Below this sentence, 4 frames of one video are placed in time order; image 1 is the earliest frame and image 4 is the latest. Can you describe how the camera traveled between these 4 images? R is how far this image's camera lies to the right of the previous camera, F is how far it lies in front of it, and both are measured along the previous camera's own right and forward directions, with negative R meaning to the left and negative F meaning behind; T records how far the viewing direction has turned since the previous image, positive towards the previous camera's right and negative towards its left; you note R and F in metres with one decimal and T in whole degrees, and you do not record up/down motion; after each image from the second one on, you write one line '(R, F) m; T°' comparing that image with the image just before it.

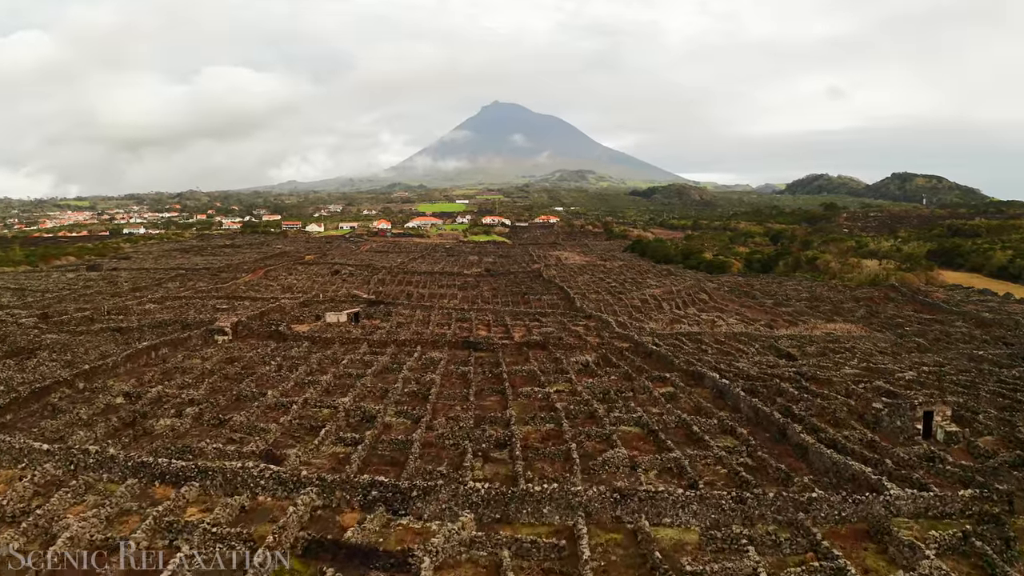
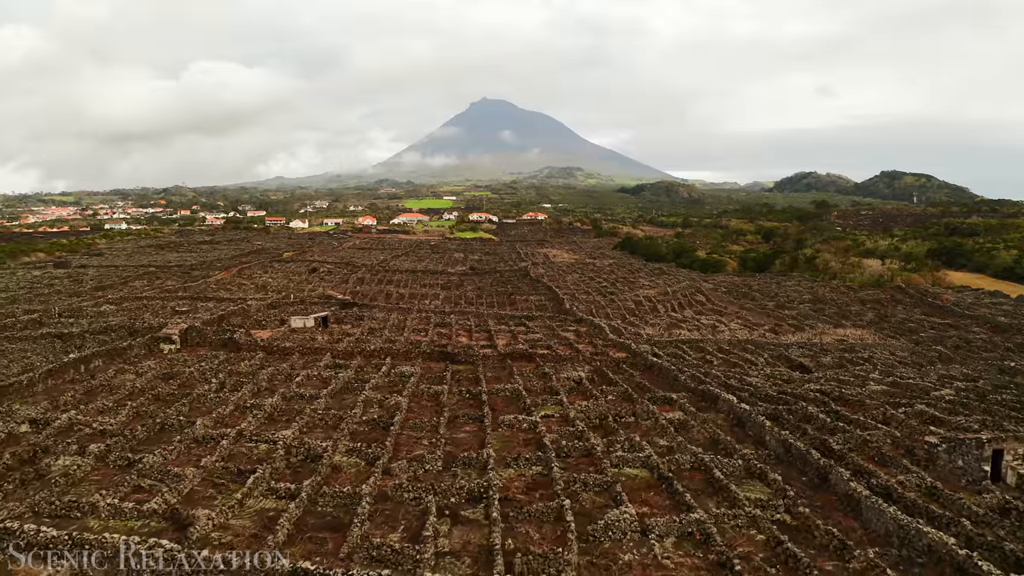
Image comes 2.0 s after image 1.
(+0.3, +3.0) m; +2°
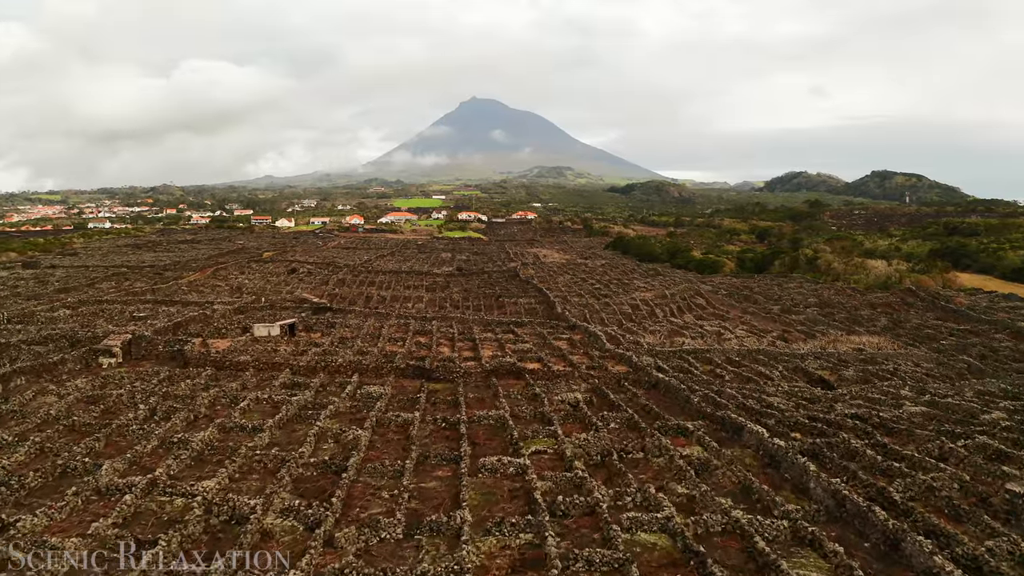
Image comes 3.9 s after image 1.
(+0.2, +2.8) m; +1°
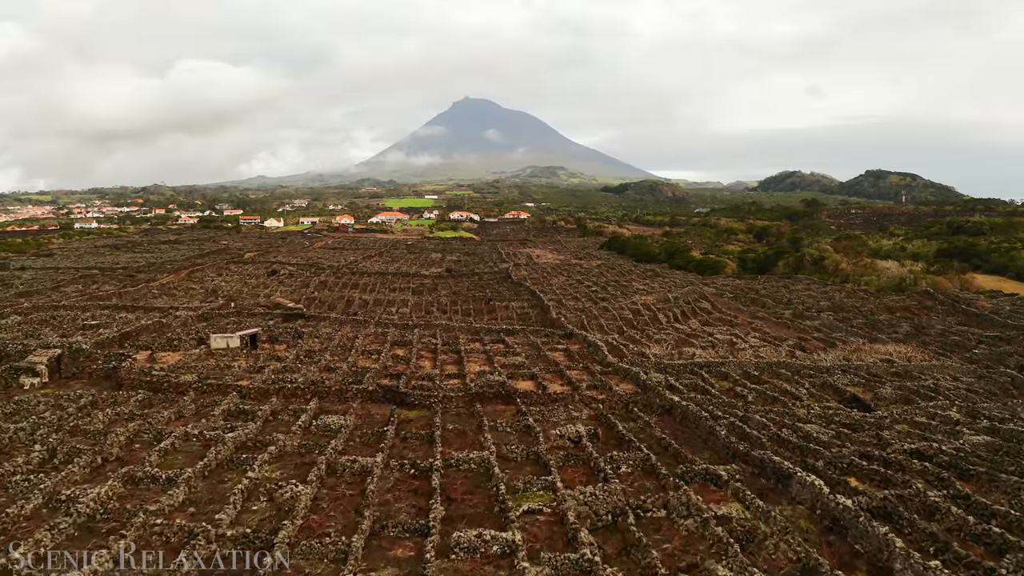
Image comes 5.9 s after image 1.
(+0.2, +3.0) m; +1°
